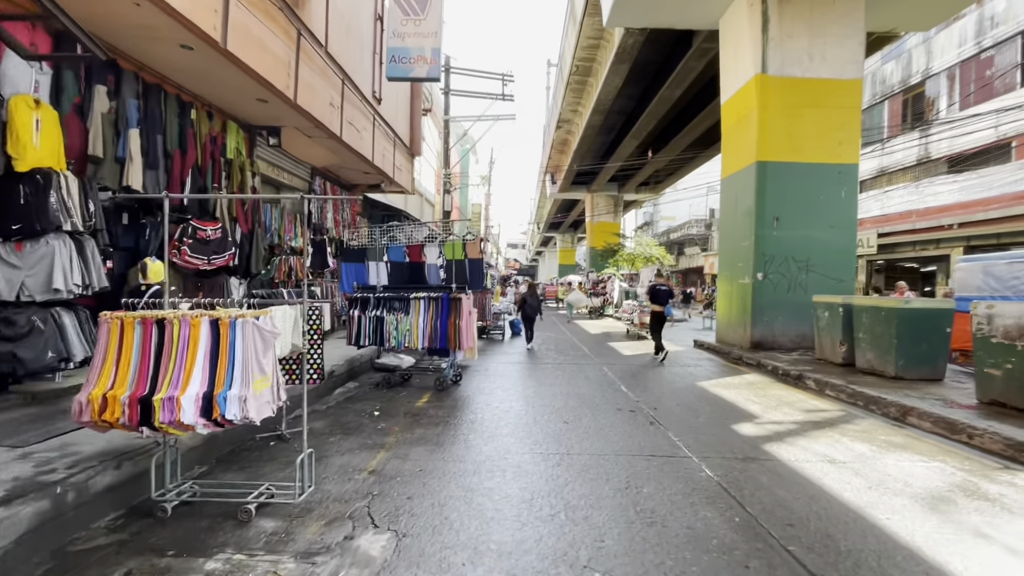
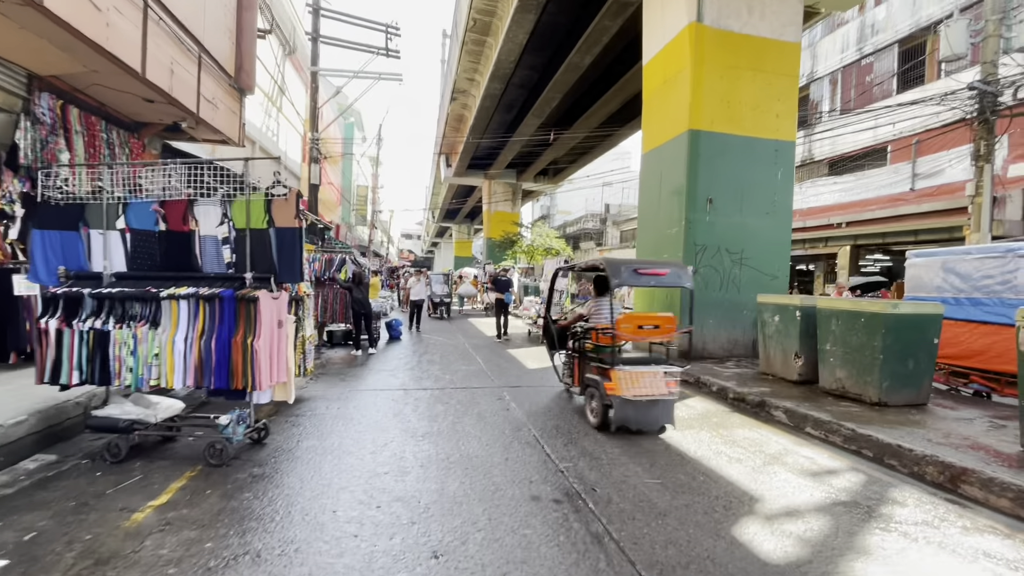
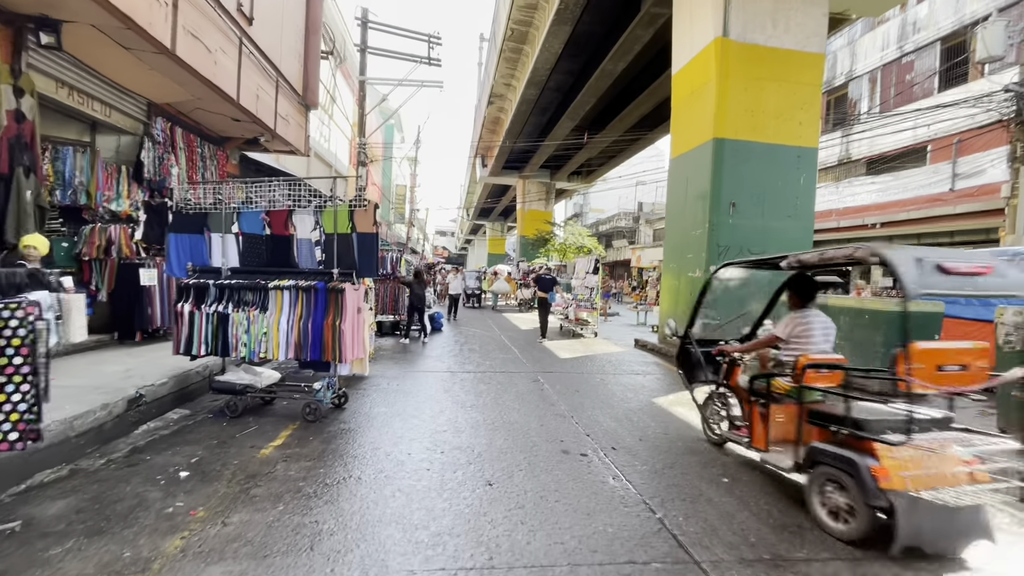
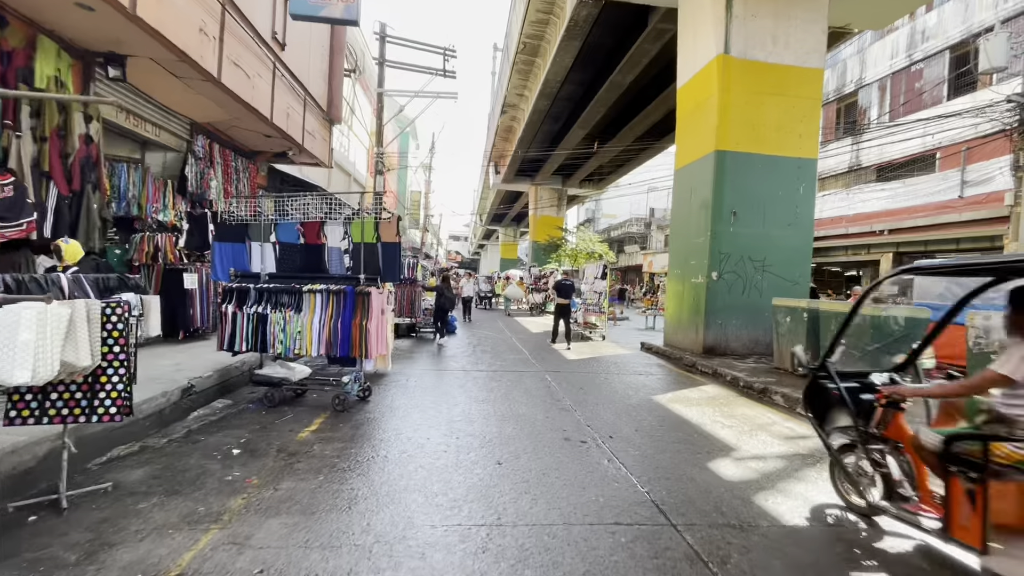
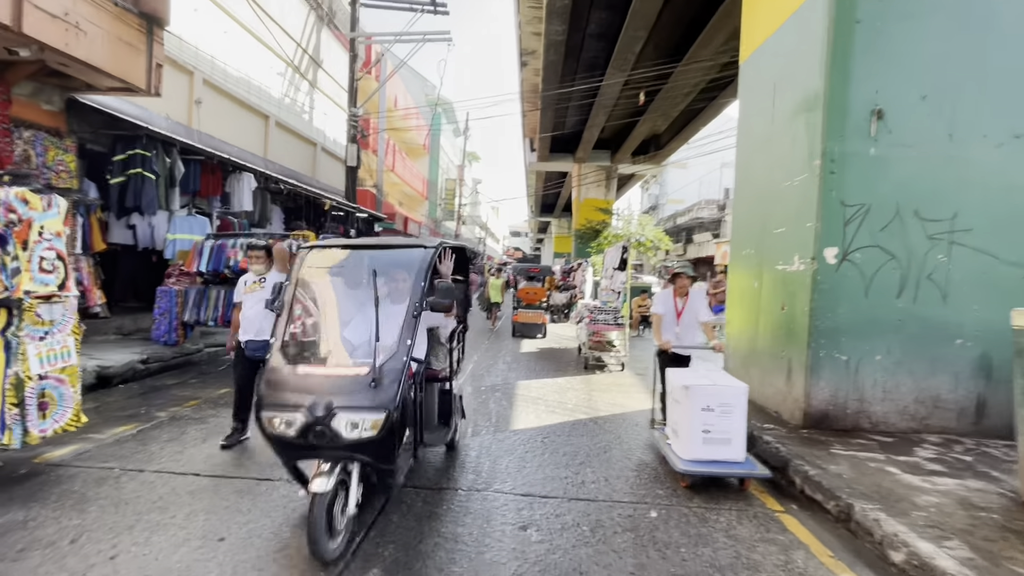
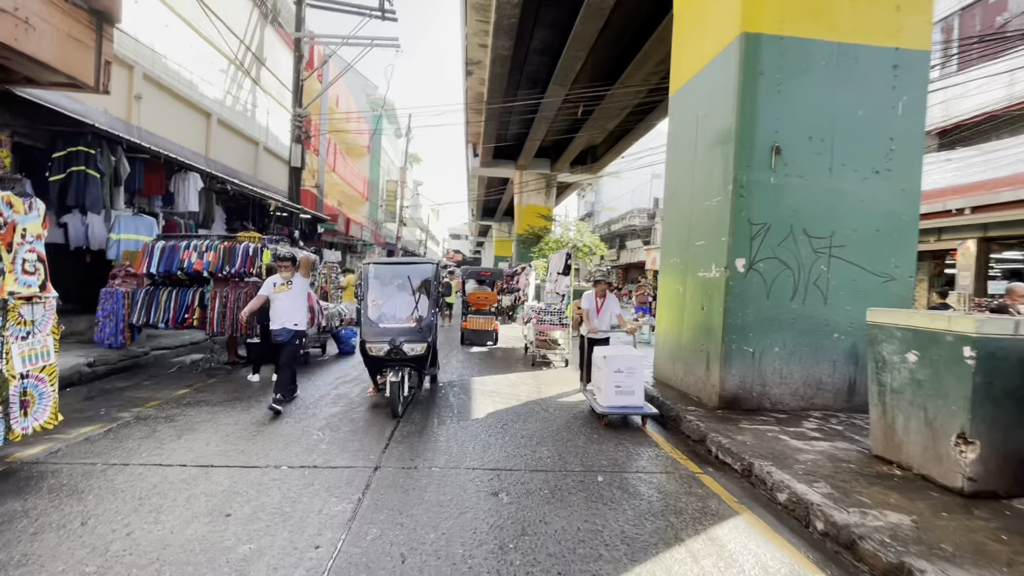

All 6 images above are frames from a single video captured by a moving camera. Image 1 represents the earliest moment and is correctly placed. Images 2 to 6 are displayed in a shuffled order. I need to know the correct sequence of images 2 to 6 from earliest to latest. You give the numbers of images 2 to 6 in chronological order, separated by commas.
4, 3, 2, 6, 5
